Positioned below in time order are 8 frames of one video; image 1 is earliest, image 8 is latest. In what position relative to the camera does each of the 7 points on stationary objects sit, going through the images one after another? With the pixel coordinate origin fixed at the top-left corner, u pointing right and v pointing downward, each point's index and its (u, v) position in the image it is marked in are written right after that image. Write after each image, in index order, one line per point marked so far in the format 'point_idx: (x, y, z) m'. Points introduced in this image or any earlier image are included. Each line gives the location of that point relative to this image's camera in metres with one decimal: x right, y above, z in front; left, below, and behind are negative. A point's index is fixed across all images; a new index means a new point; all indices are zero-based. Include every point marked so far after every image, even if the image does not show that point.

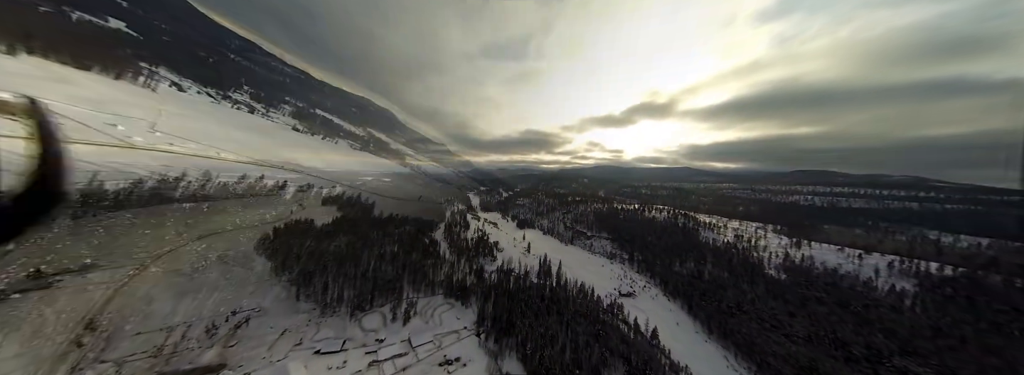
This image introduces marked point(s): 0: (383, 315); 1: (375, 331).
0: (-10.4, -9.7, +17.5) m
1: (-10.0, -10.0, +16.0) m
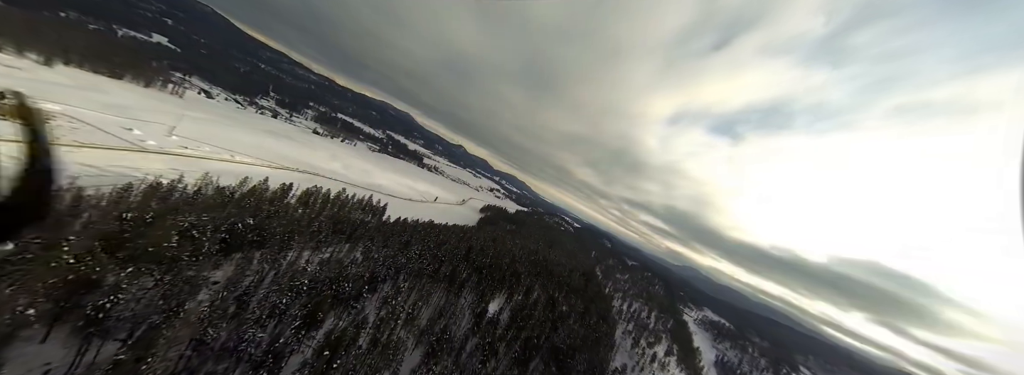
0: (-9.4, -9.9, +14.4) m
1: (-9.0, -10.2, +12.8) m
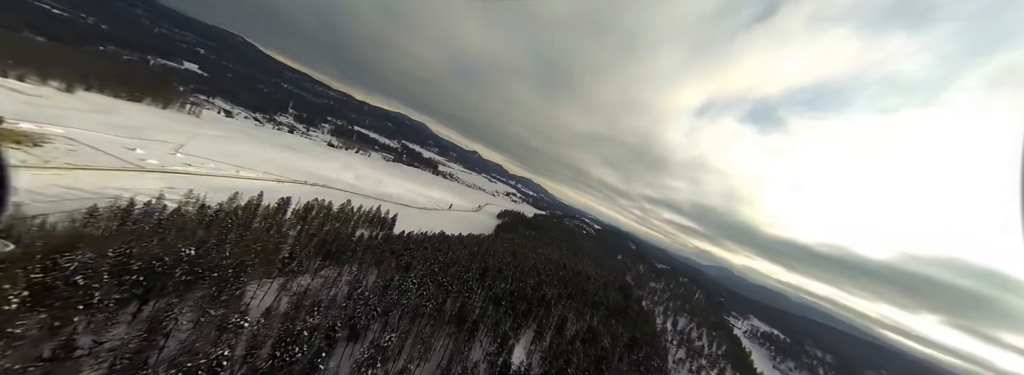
0: (-7.7, -10.5, +9.9) m
1: (-7.4, -10.7, +8.4) m
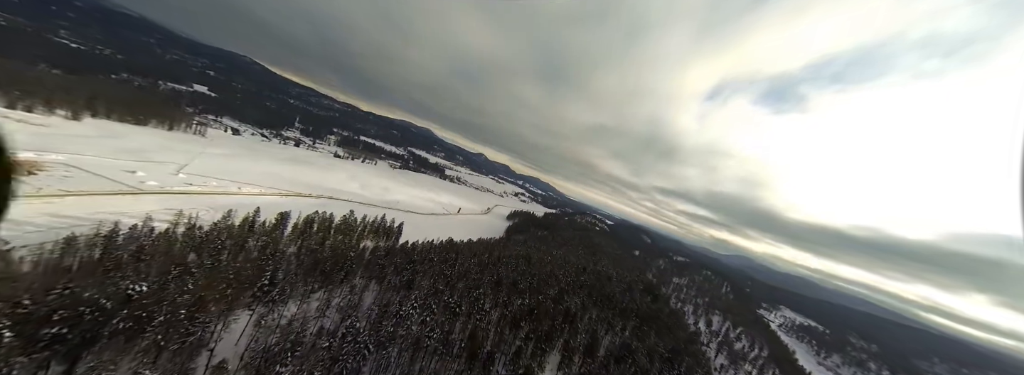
0: (-6.5, -10.9, +7.7) m
1: (-6.3, -11.1, +6.1) m
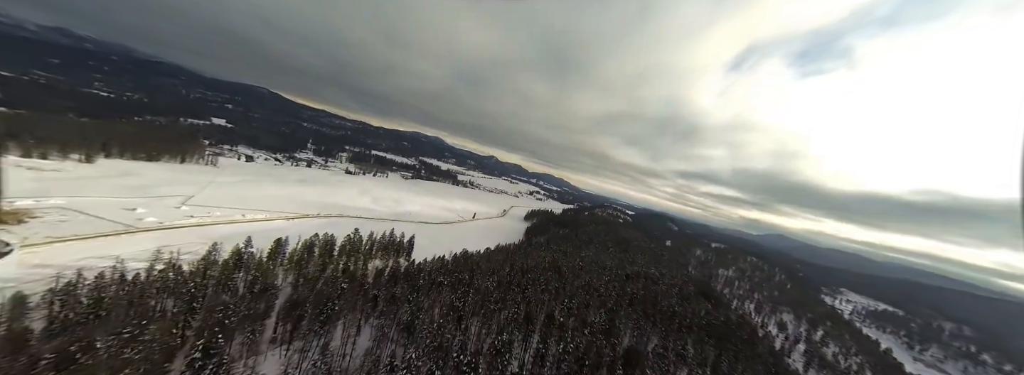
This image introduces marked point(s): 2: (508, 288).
0: (-4.7, -11.4, +3.7) m
1: (-4.6, -11.6, +2.2) m
2: (-0.3, -8.4, +18.5) m
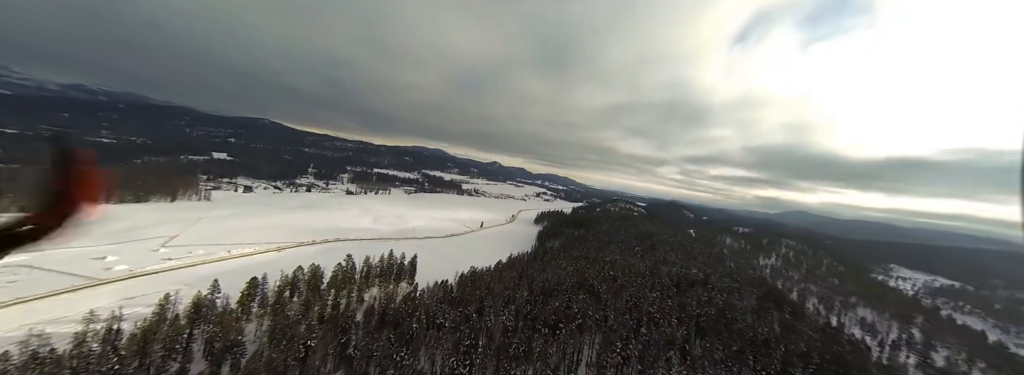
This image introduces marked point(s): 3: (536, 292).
0: (-3.4, -11.8, -0.5) m
1: (-3.3, -11.9, -2.1) m
2: (+1.1, -8.5, +14.2) m
3: (+2.0, -8.4, +18.4) m
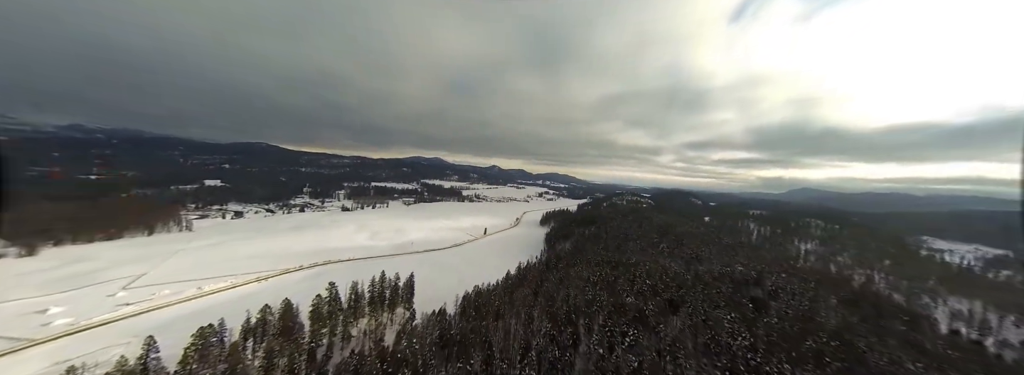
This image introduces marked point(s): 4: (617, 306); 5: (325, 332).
0: (-2.2, -11.7, -4.8) m
1: (-2.1, -11.8, -6.4) m
2: (+2.1, -8.2, +10.0) m
3: (+2.9, -8.1, +14.1) m
4: (+7.1, -8.0, +15.8) m
5: (-16.4, -12.6, +19.4) m
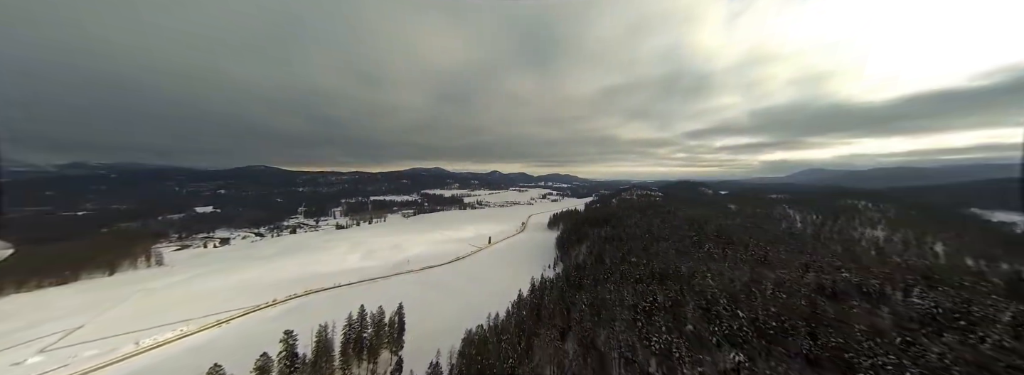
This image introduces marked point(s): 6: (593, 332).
0: (-1.3, -11.3, -10.8) m
1: (-1.2, -11.4, -12.4) m
2: (+3.0, -7.7, +3.9) m
3: (+3.9, -7.6, +8.1) m
4: (+8.1, -7.2, +9.7) m
5: (-15.0, -13.7, +13.5) m
6: (+4.5, -8.5, +13.0) m
